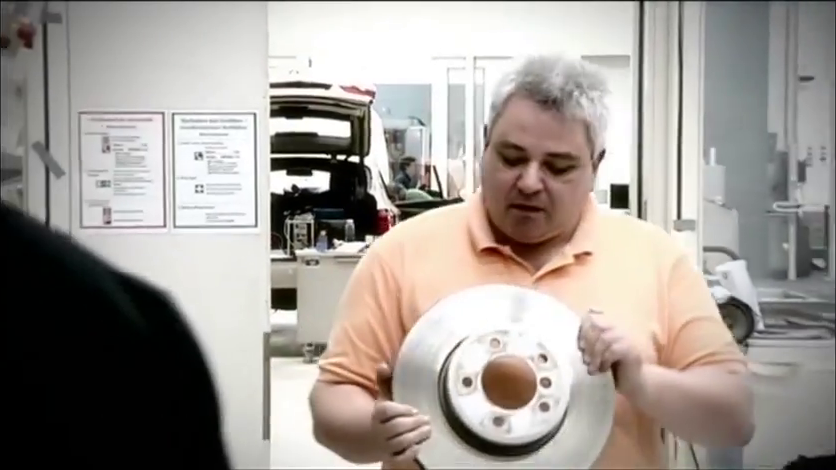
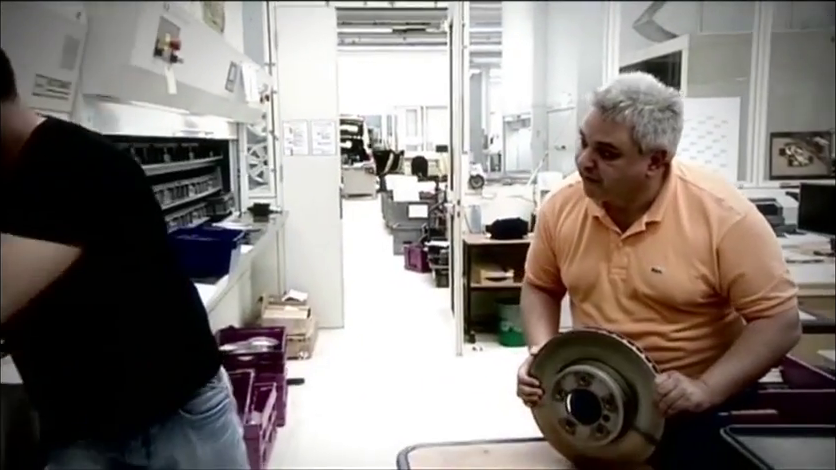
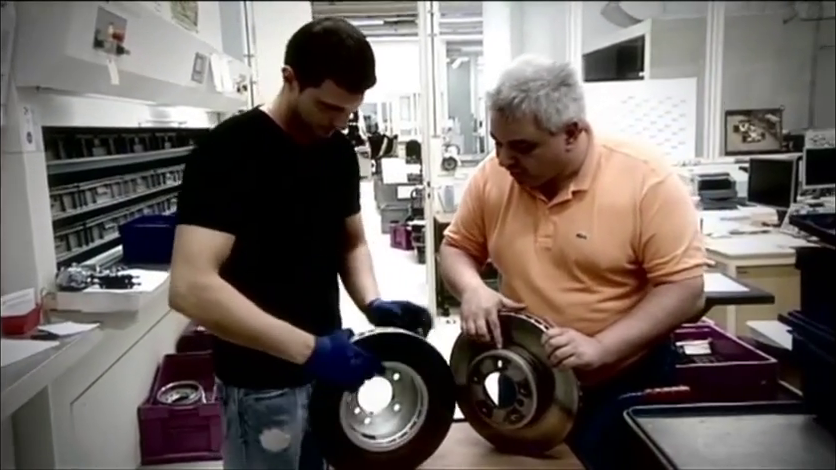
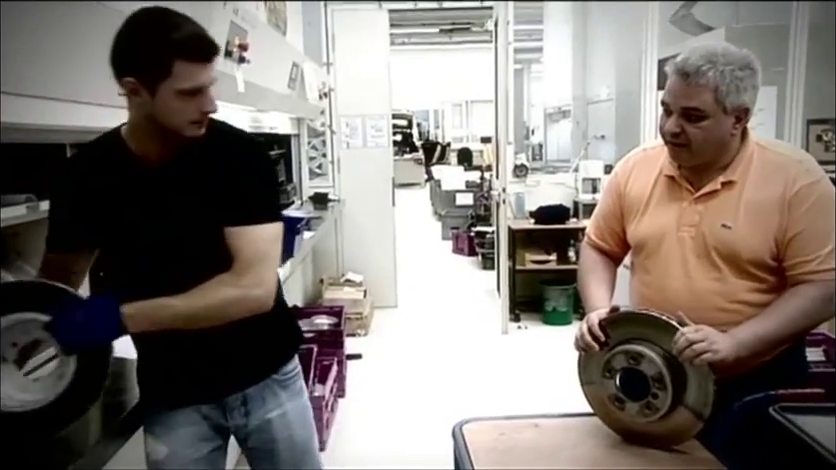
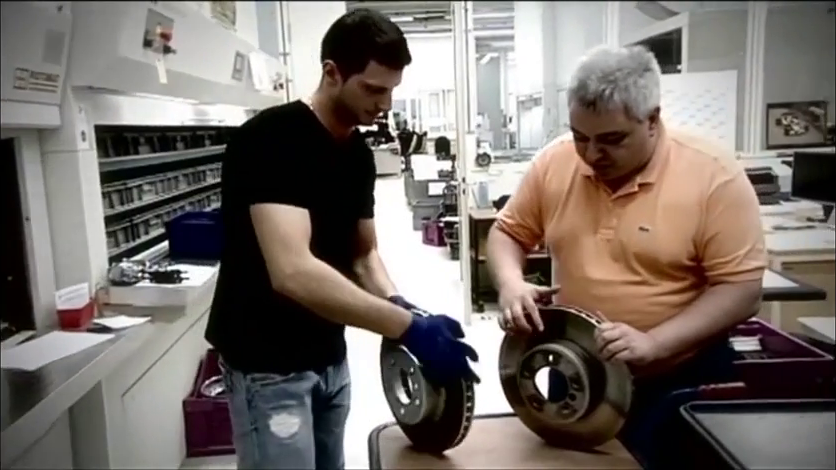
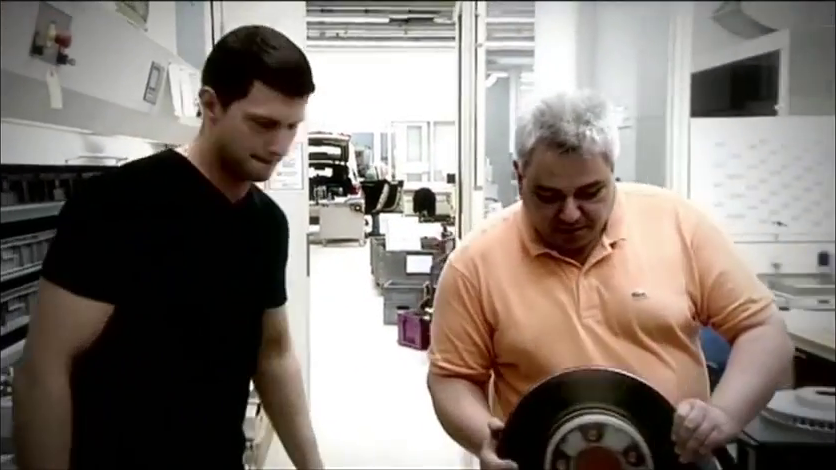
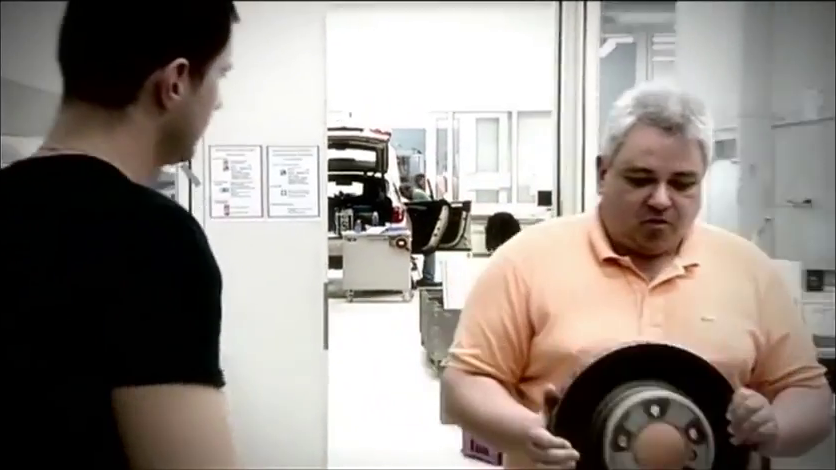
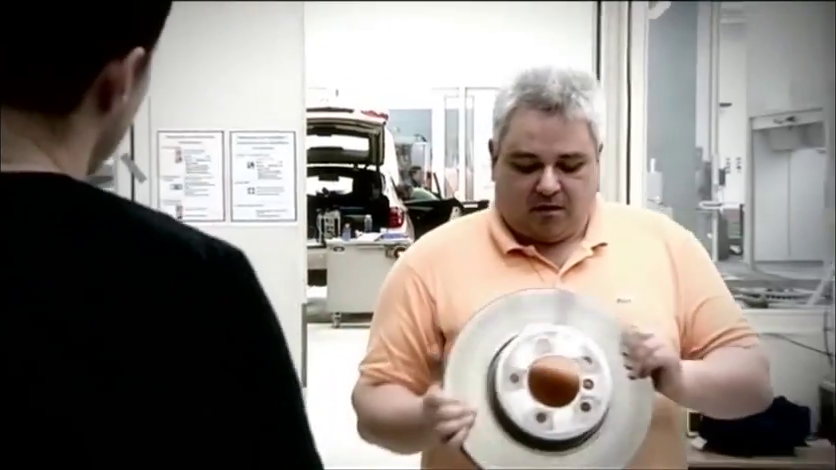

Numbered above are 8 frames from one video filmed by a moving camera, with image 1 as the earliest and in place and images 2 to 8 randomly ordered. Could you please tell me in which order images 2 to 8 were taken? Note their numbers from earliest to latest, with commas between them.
8, 7, 6, 2, 4, 5, 3
